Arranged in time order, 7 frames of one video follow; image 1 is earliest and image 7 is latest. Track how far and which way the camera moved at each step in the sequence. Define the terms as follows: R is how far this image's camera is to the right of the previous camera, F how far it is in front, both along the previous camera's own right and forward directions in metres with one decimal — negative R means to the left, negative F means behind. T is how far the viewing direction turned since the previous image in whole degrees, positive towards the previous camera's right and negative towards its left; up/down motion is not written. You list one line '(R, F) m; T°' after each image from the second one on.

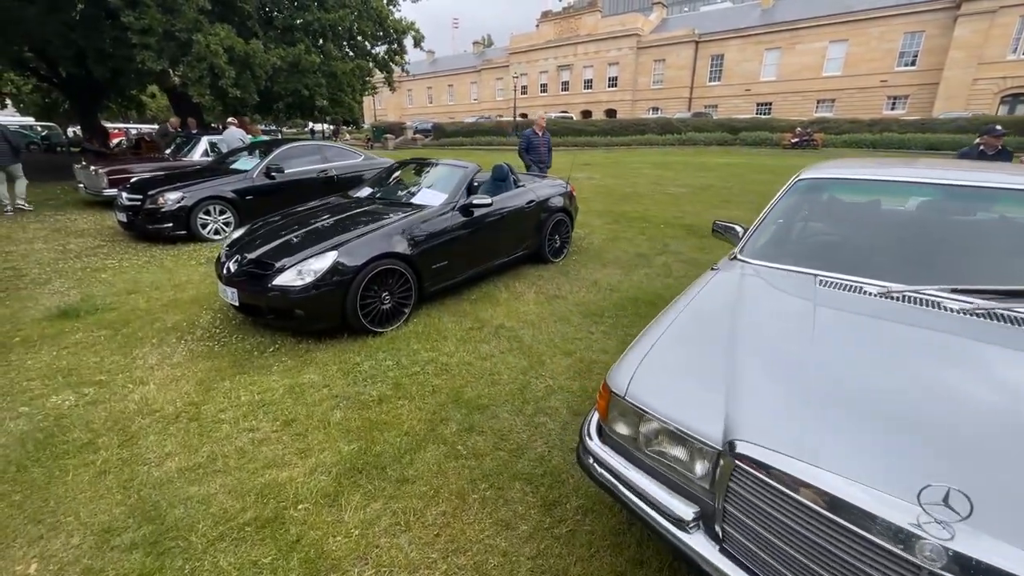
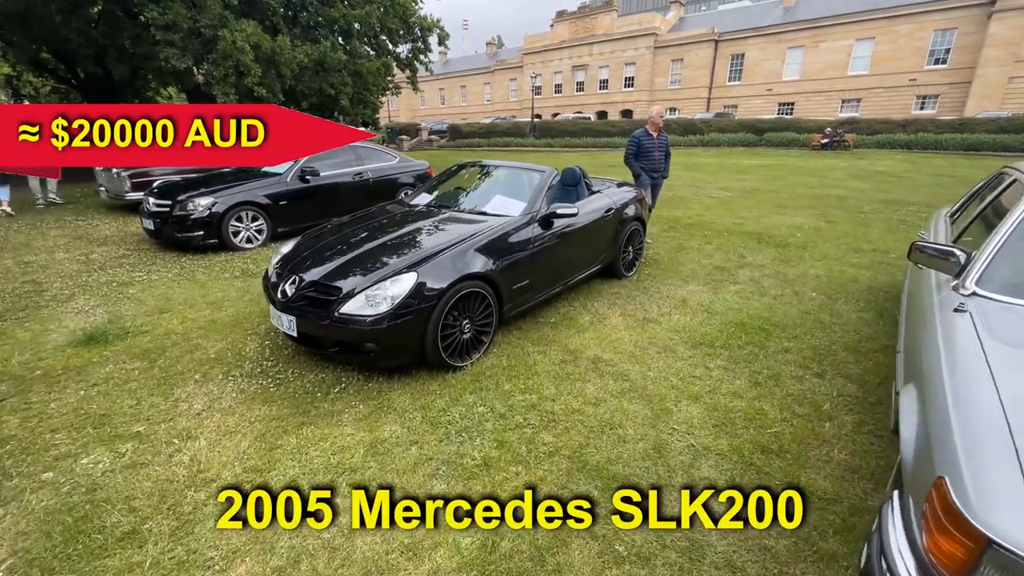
(-0.7, +0.6) m; -1°
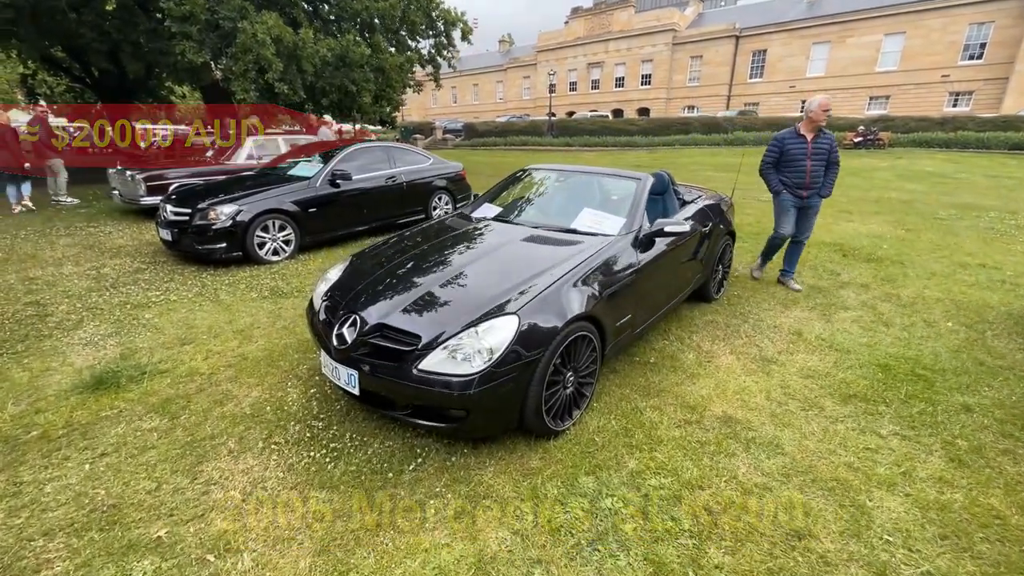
(-0.6, +0.7) m; -1°
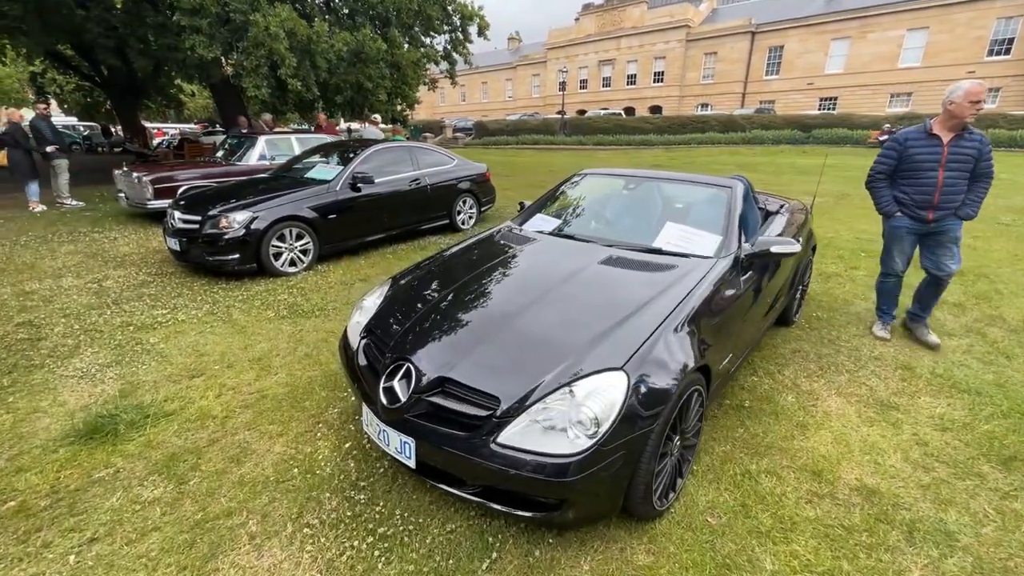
(-0.4, +0.5) m; -1°
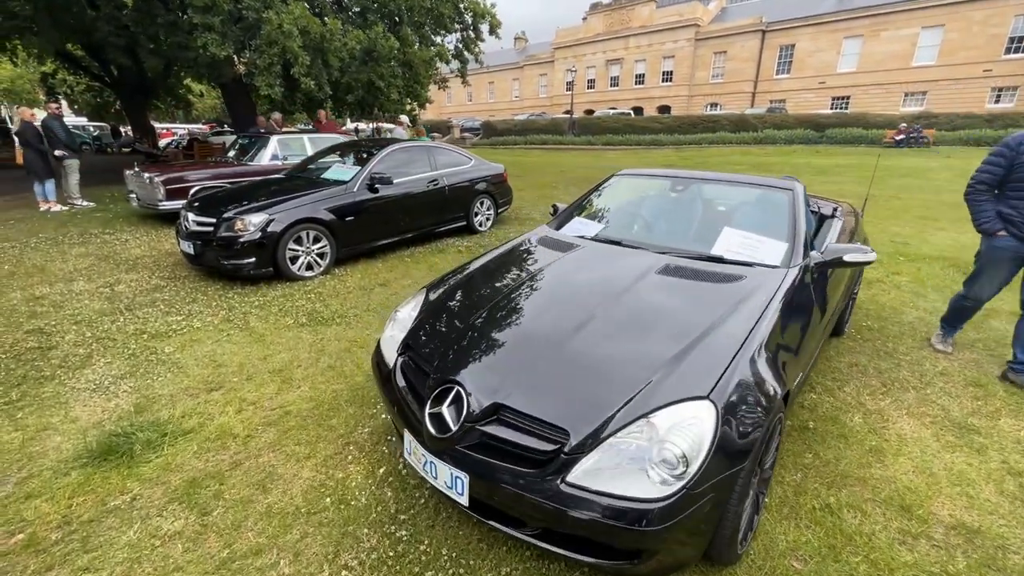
(-0.2, +0.2) m; -1°
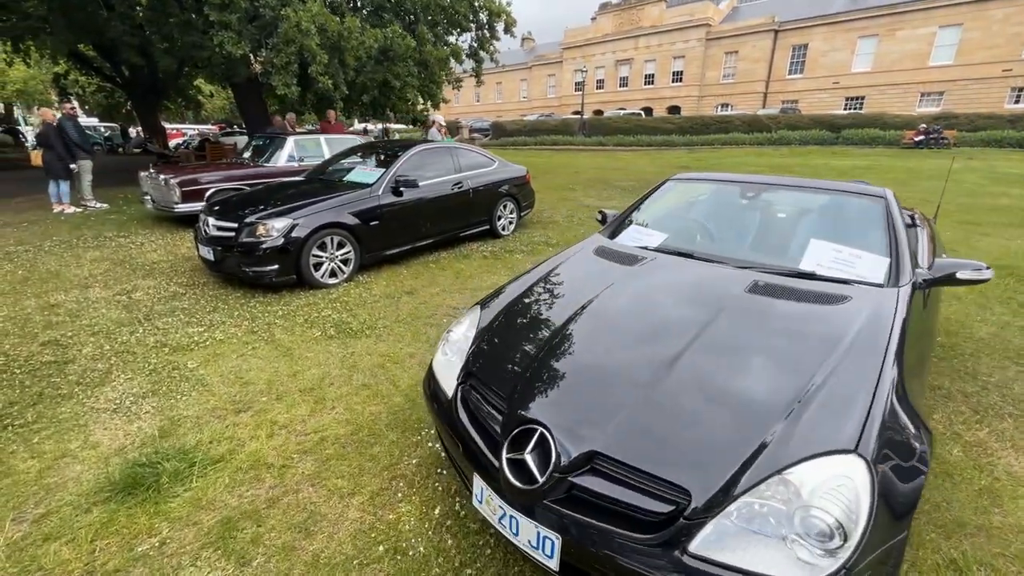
(-0.3, +0.2) m; -1°
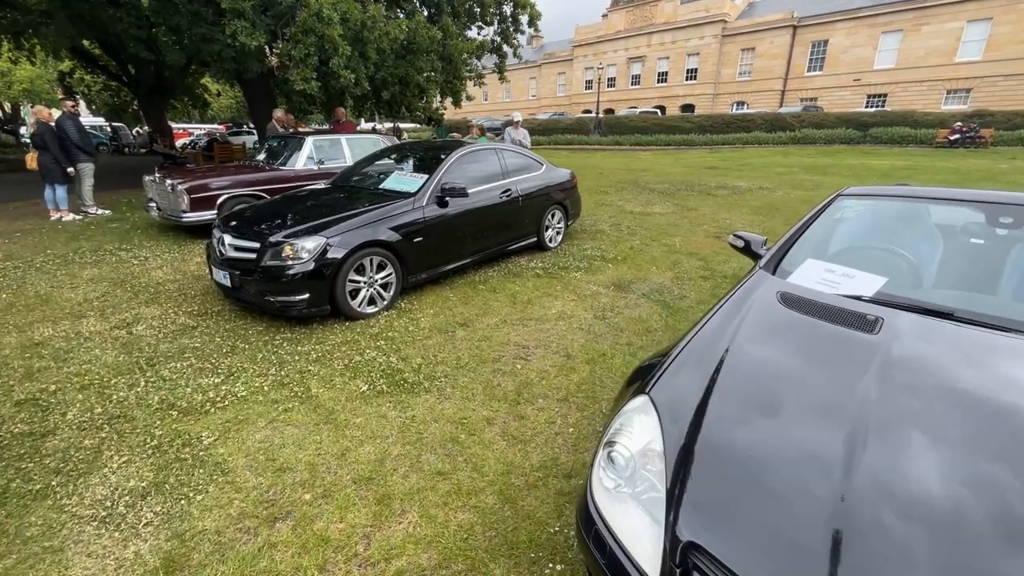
(-0.6, +0.8) m; -1°
